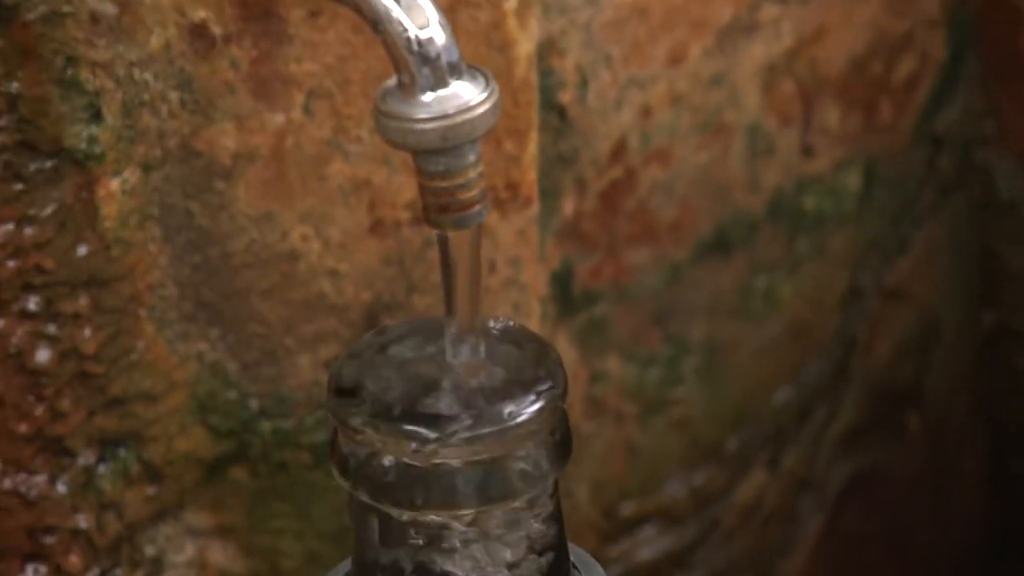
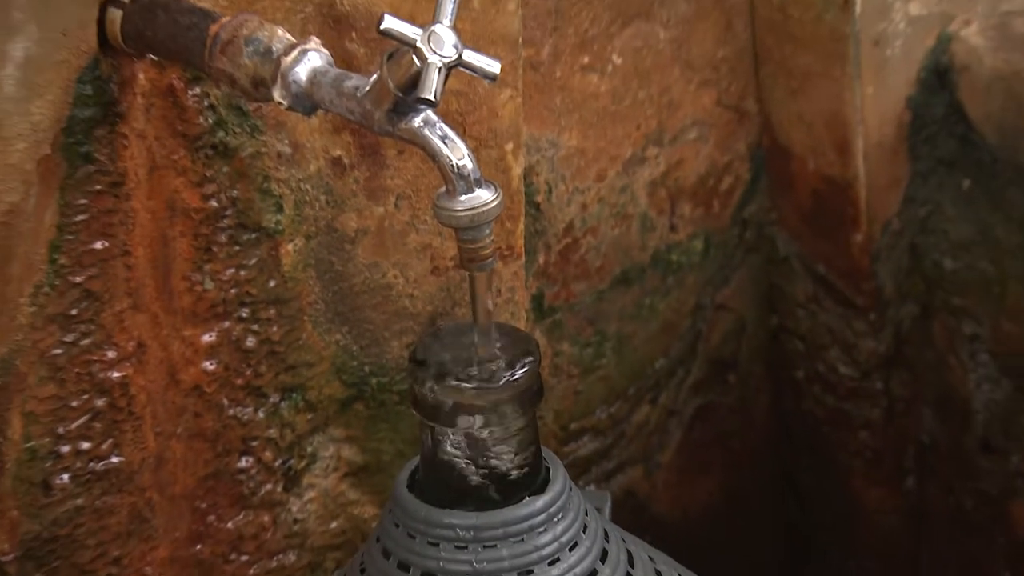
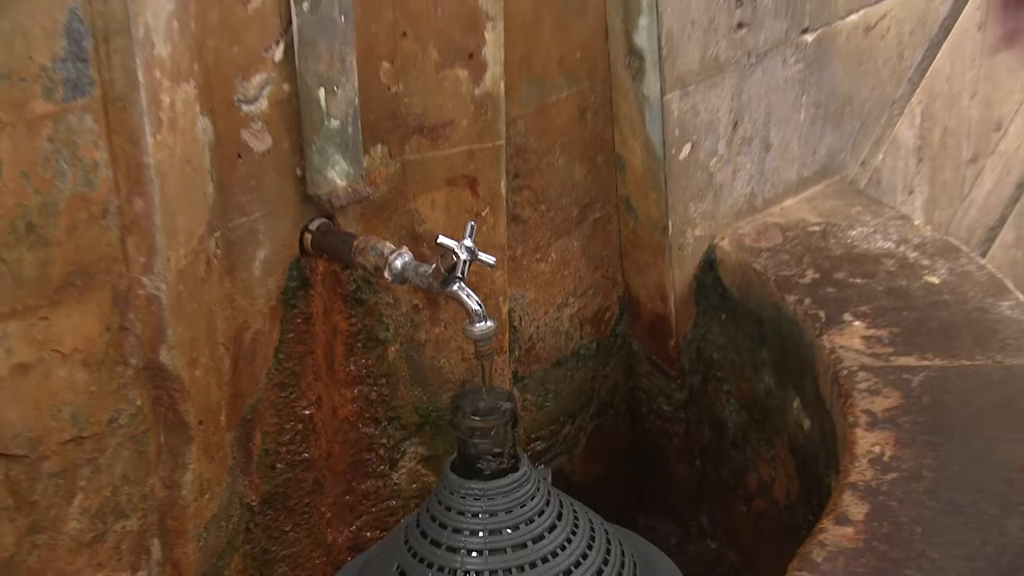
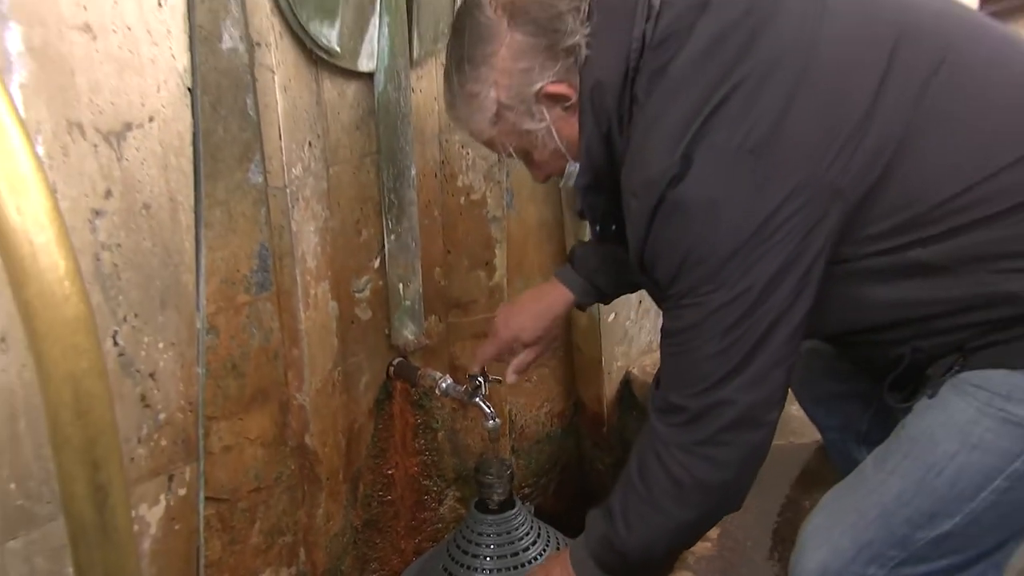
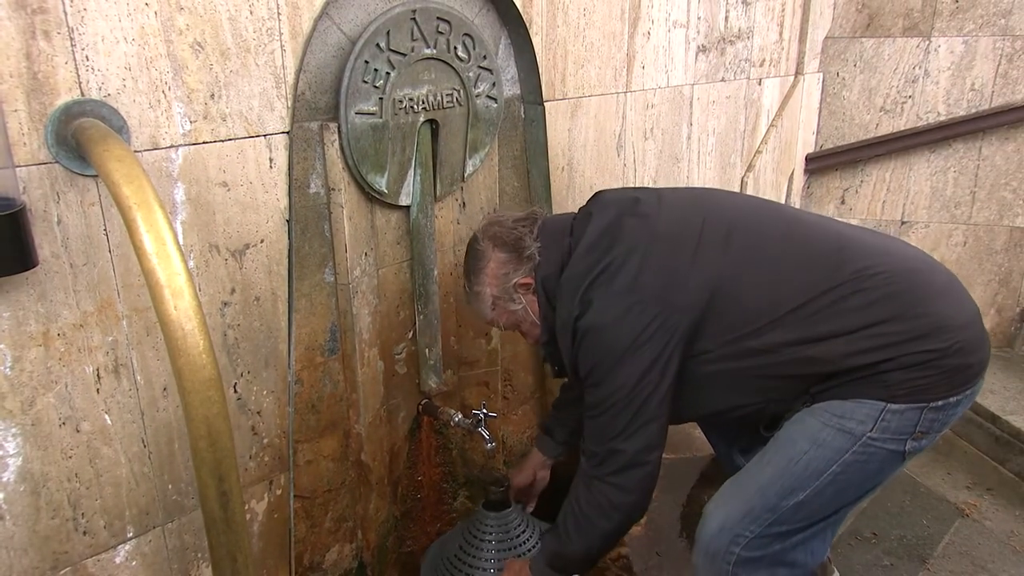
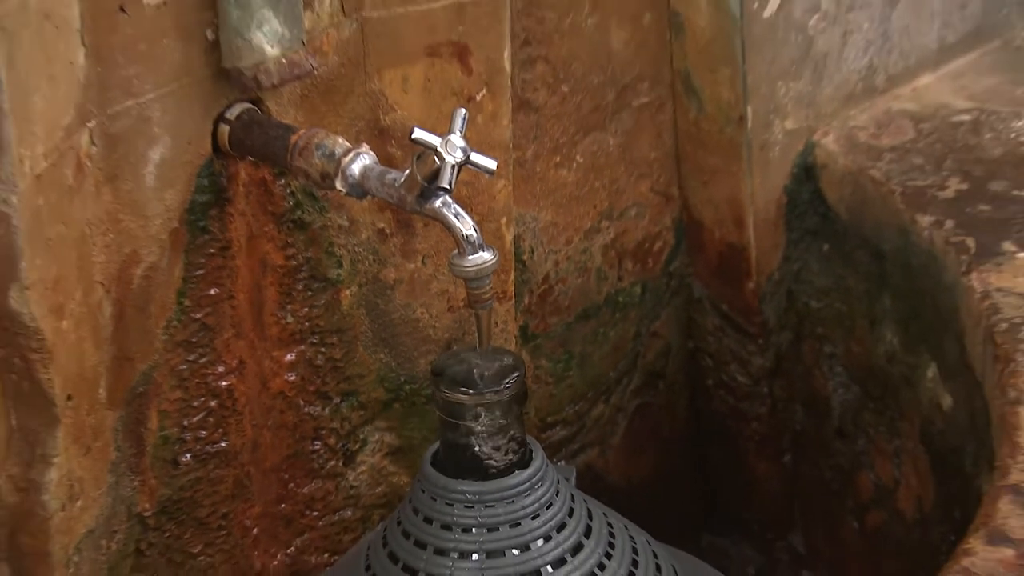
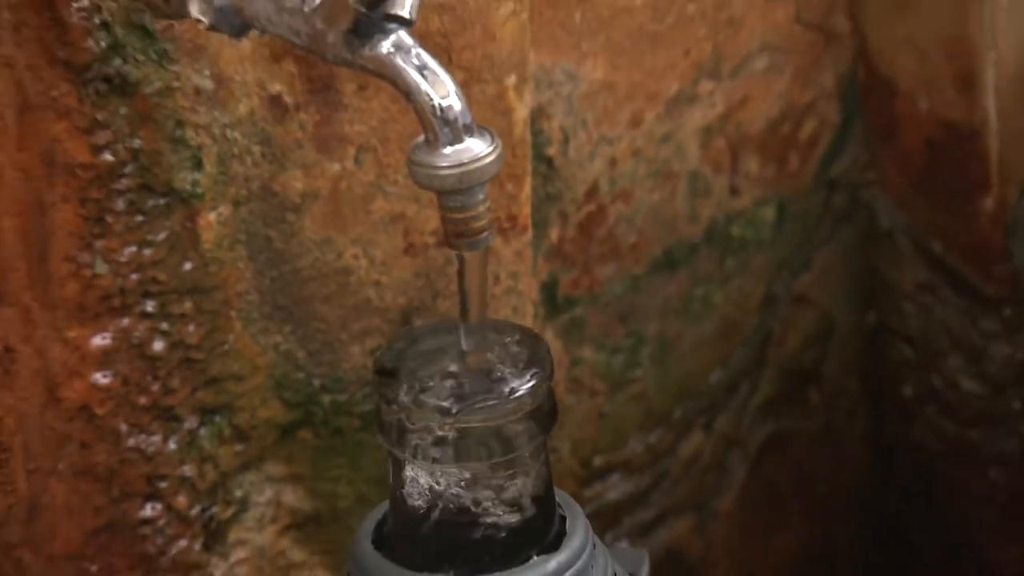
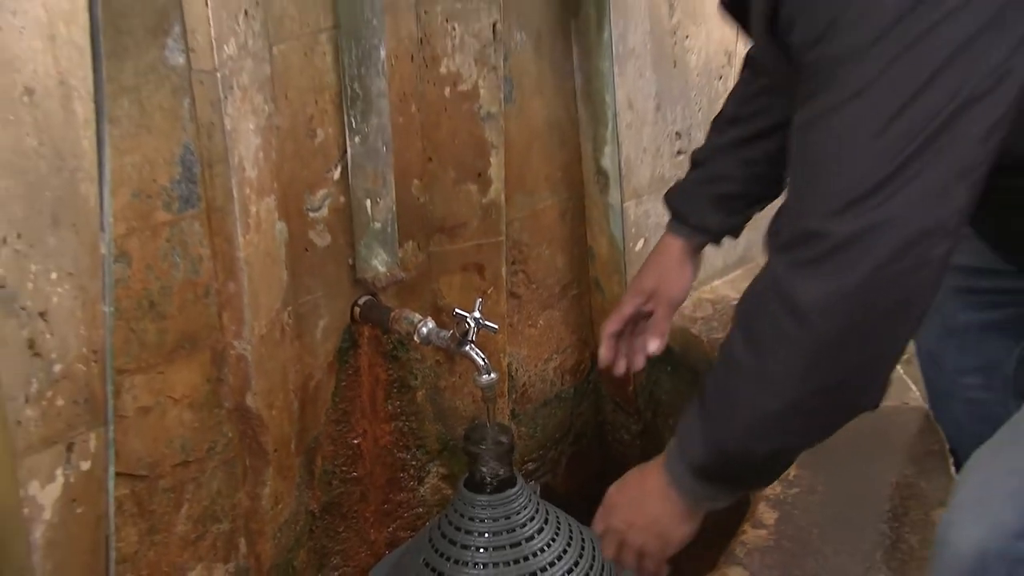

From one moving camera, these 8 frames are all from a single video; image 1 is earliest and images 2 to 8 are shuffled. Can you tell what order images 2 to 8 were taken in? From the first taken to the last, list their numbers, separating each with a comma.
7, 2, 6, 3, 8, 4, 5
